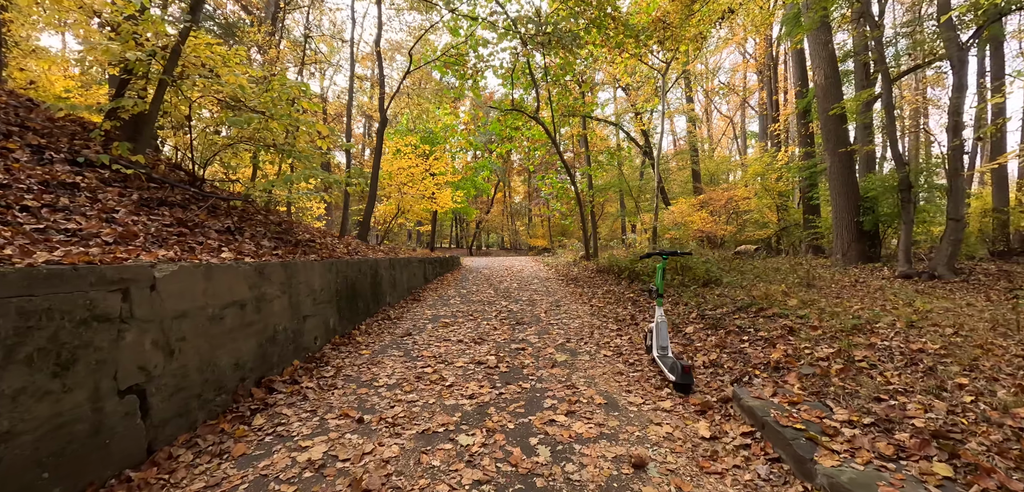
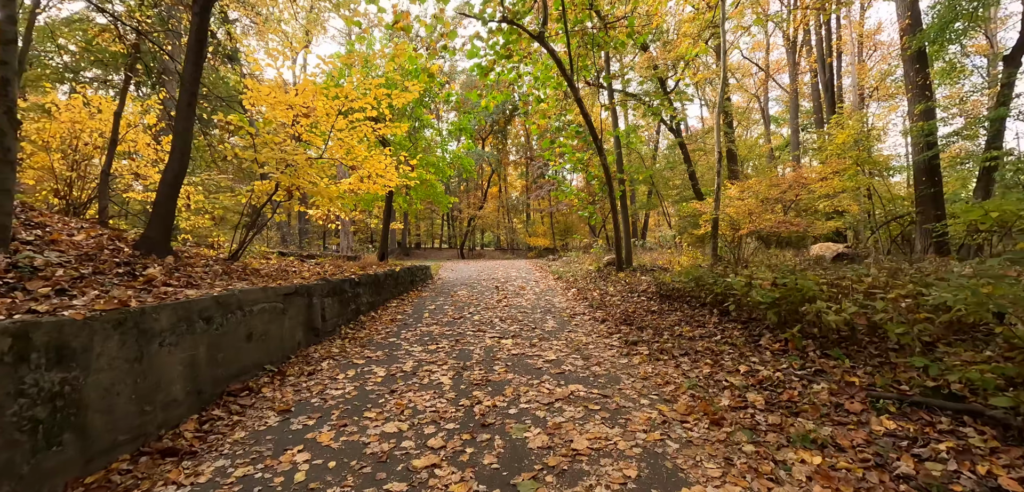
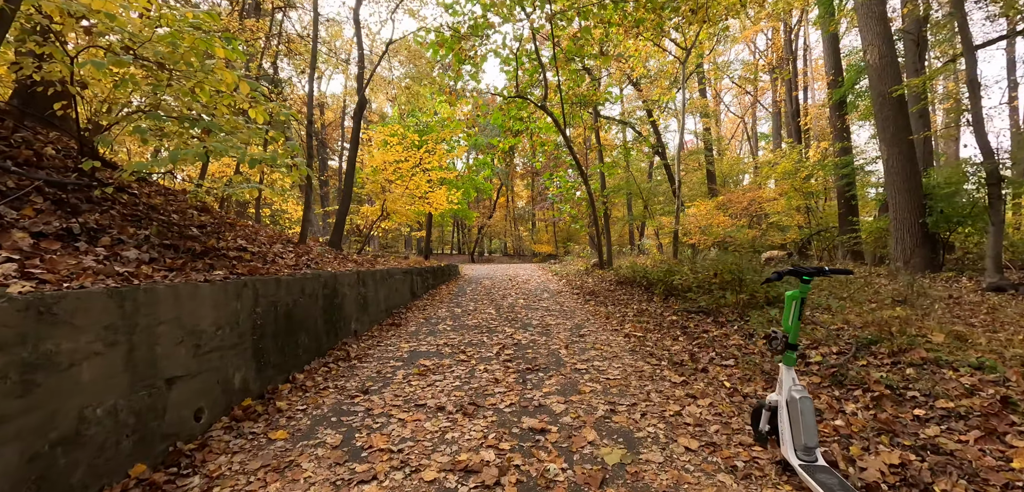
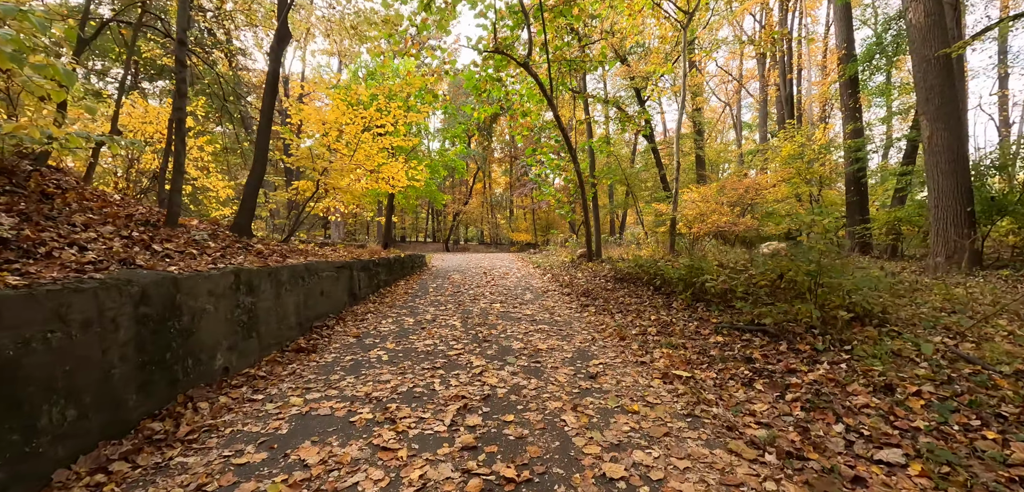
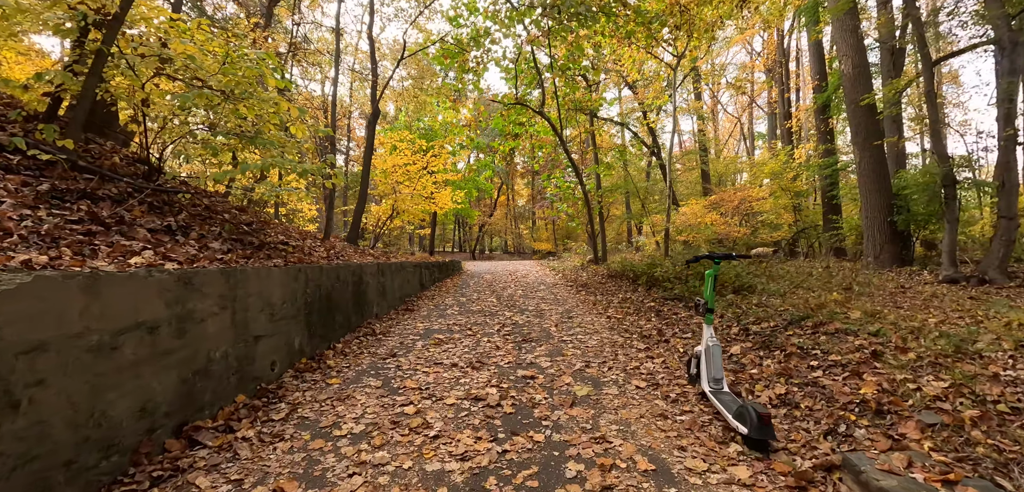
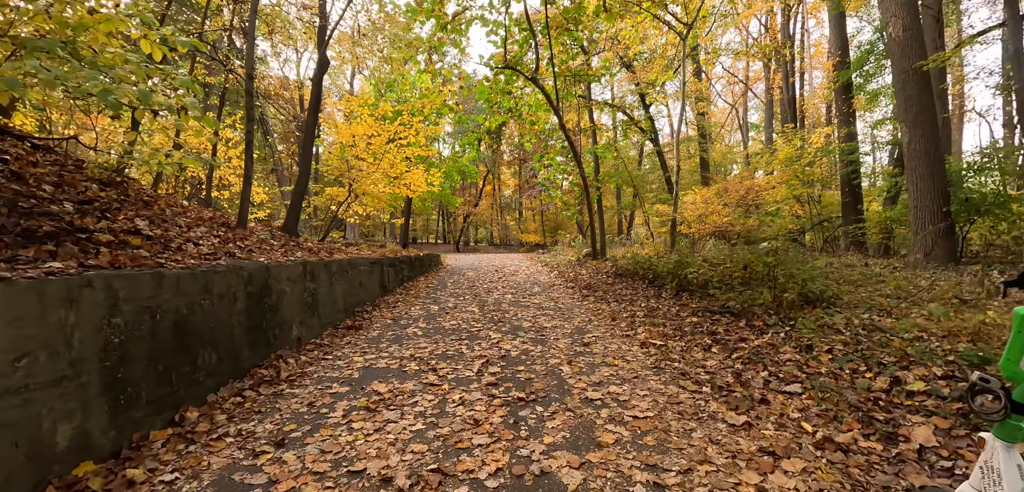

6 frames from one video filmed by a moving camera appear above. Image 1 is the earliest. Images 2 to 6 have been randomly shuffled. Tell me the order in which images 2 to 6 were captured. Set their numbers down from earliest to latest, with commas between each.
5, 3, 6, 4, 2
